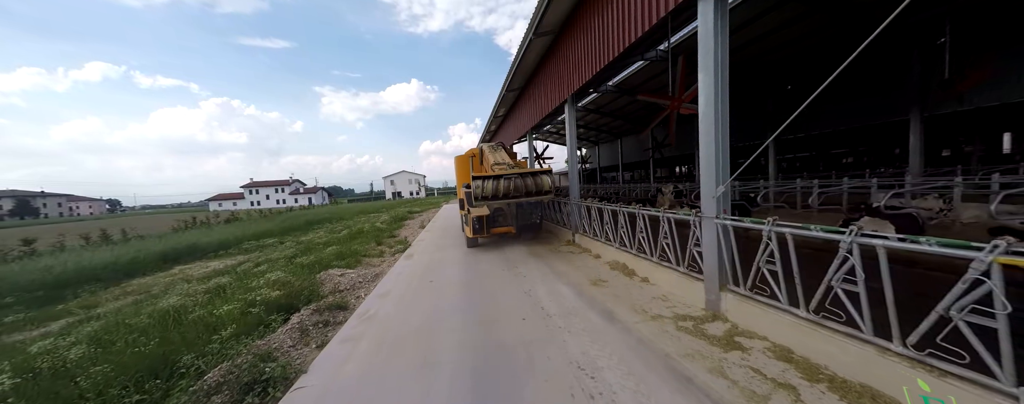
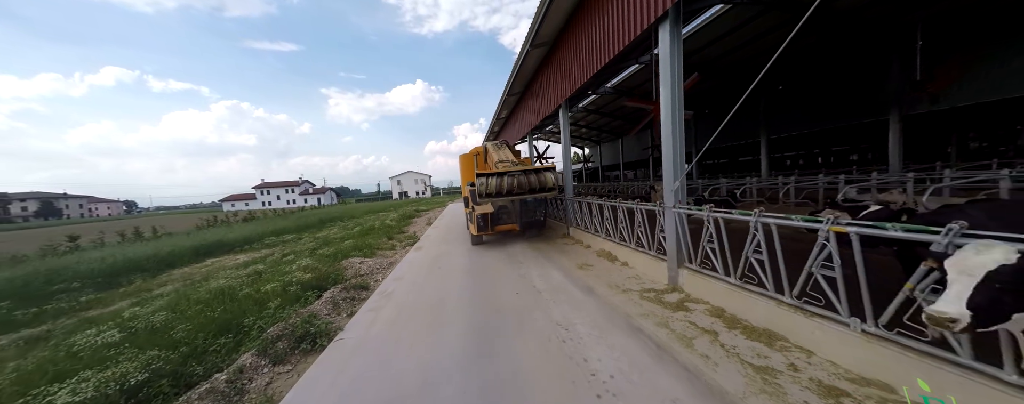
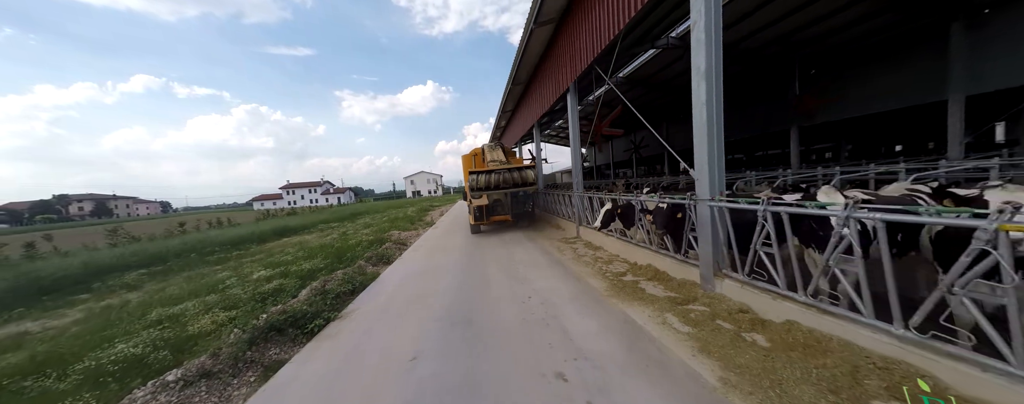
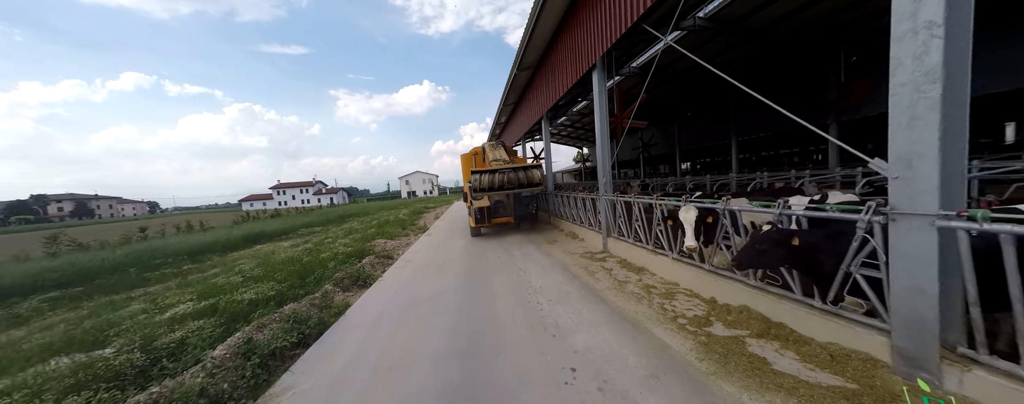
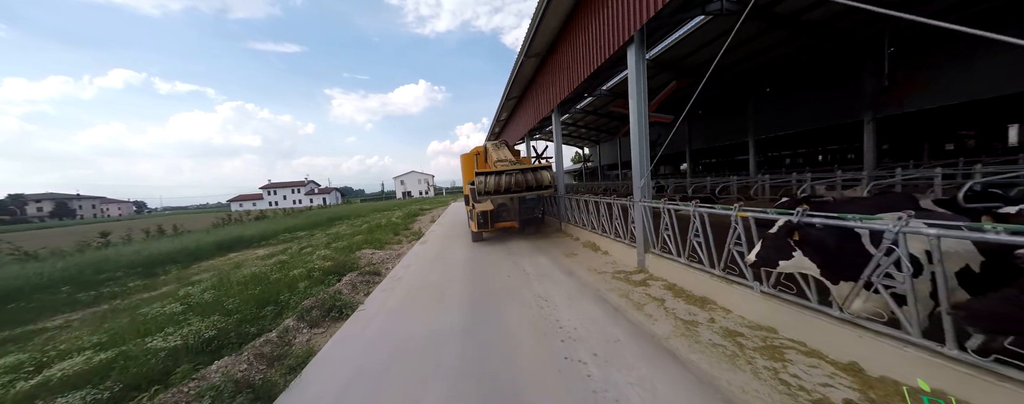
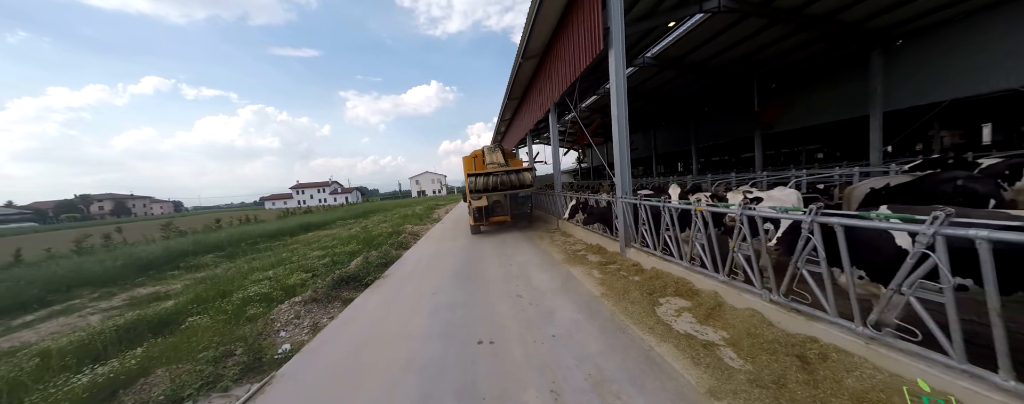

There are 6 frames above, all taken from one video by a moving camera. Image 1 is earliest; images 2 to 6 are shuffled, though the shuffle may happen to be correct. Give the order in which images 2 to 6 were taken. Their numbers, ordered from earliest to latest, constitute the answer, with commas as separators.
2, 5, 4, 3, 6
